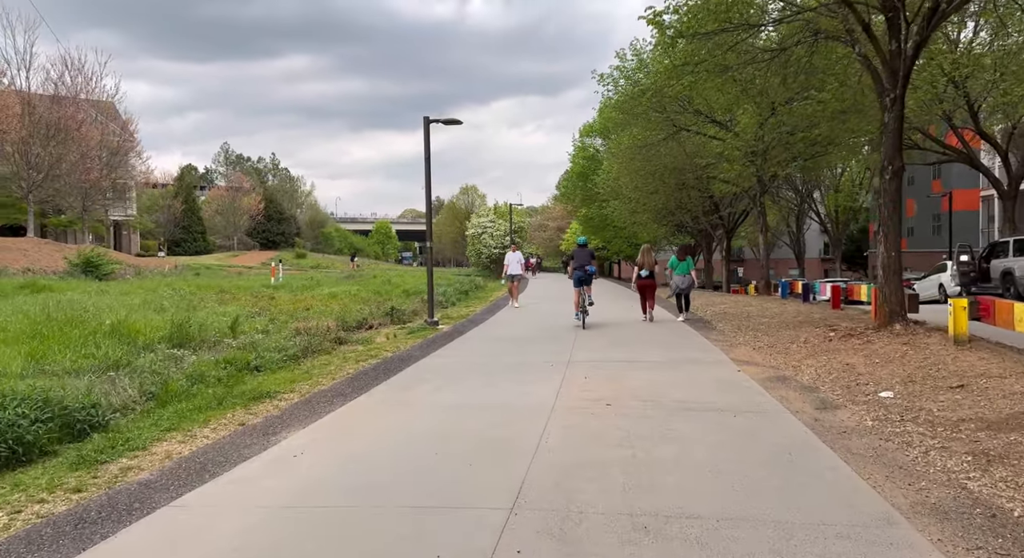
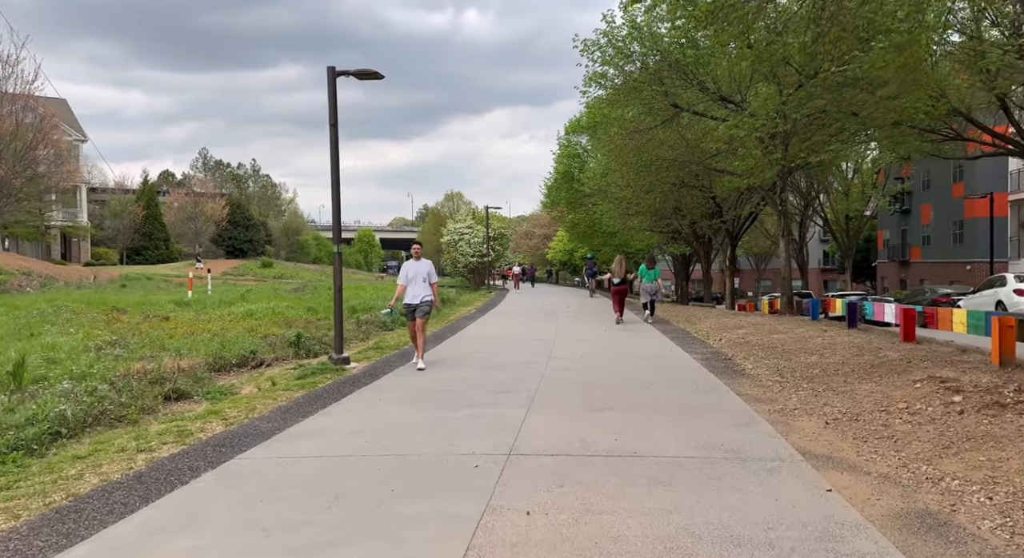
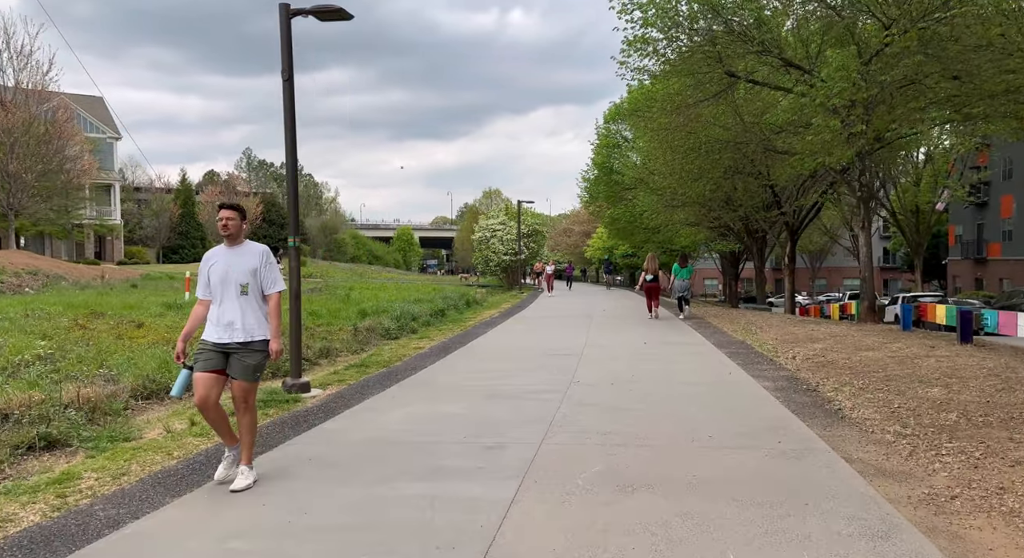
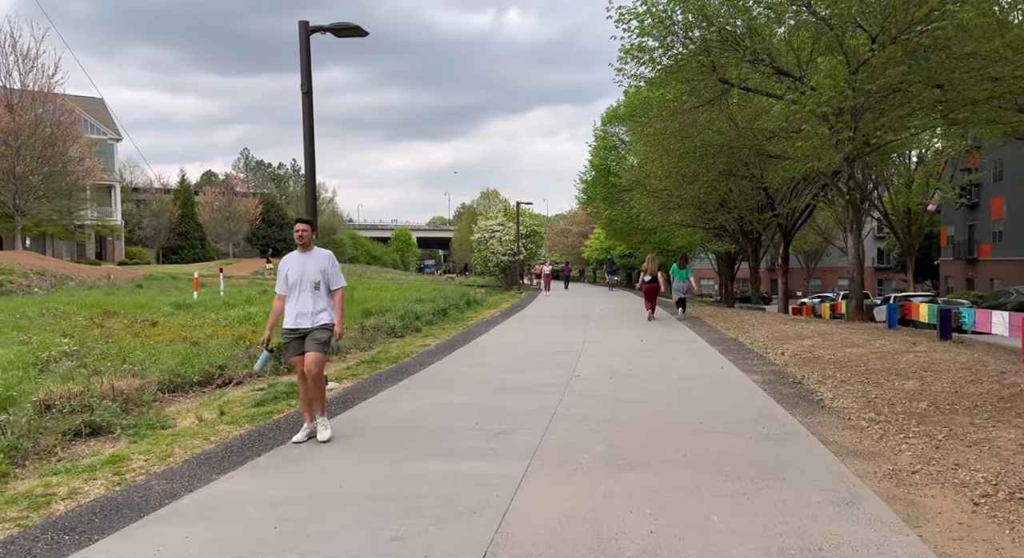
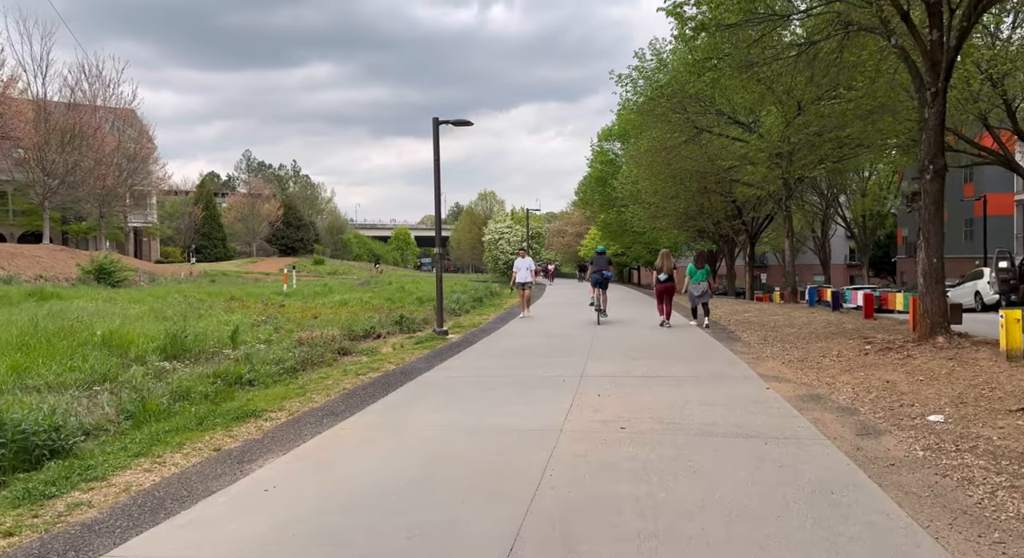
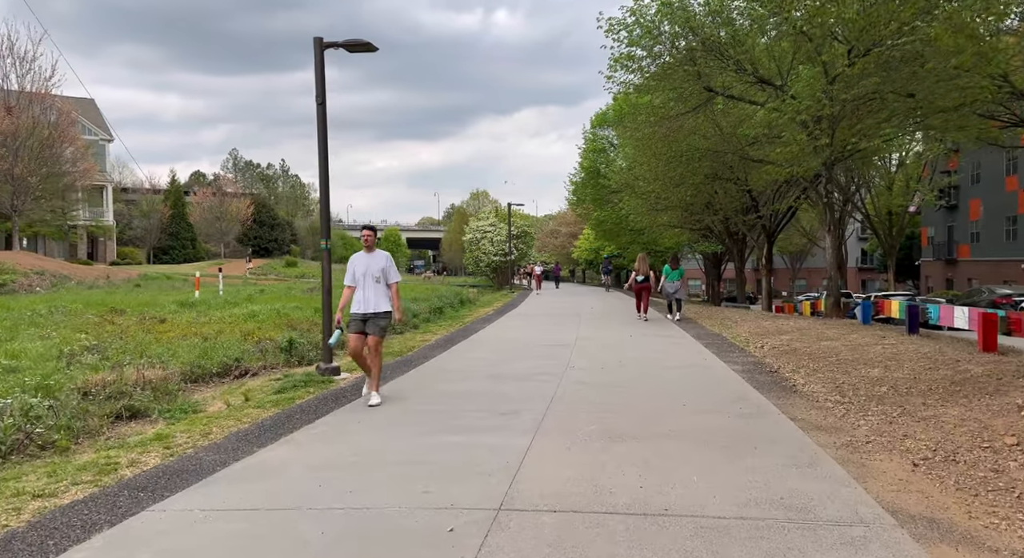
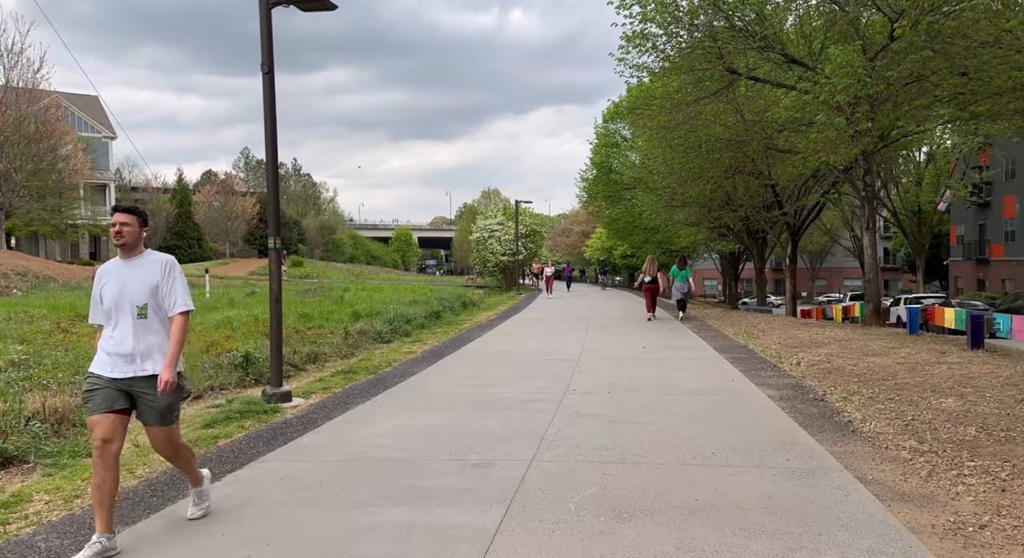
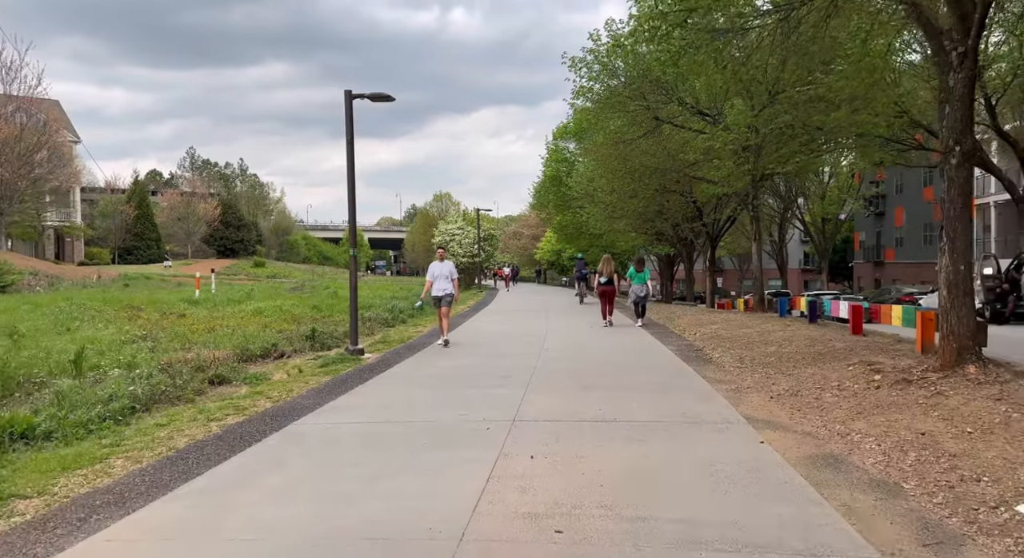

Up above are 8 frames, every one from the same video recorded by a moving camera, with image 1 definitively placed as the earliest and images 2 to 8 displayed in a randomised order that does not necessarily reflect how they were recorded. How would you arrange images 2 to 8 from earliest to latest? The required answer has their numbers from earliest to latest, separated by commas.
5, 8, 2, 6, 4, 3, 7
